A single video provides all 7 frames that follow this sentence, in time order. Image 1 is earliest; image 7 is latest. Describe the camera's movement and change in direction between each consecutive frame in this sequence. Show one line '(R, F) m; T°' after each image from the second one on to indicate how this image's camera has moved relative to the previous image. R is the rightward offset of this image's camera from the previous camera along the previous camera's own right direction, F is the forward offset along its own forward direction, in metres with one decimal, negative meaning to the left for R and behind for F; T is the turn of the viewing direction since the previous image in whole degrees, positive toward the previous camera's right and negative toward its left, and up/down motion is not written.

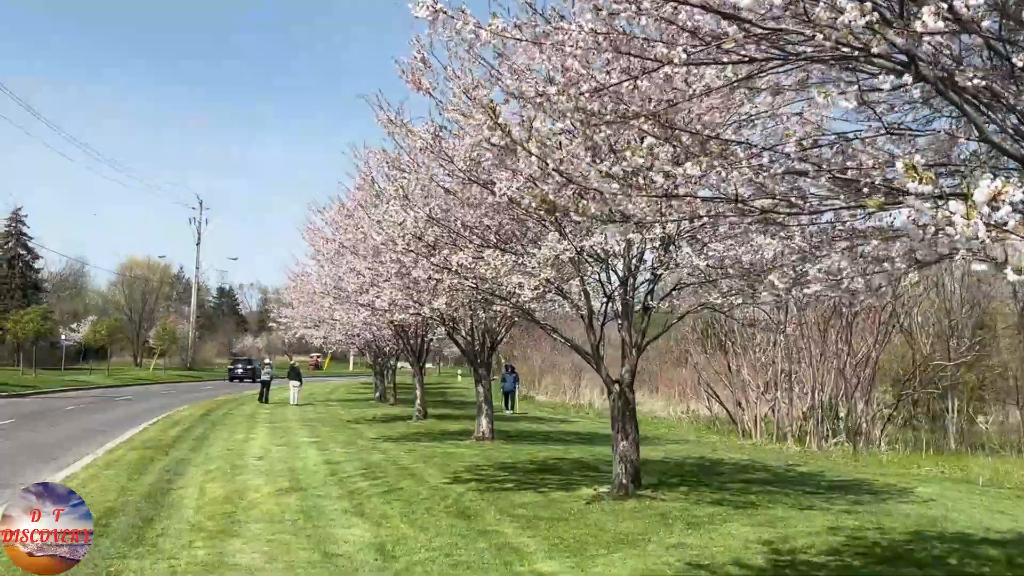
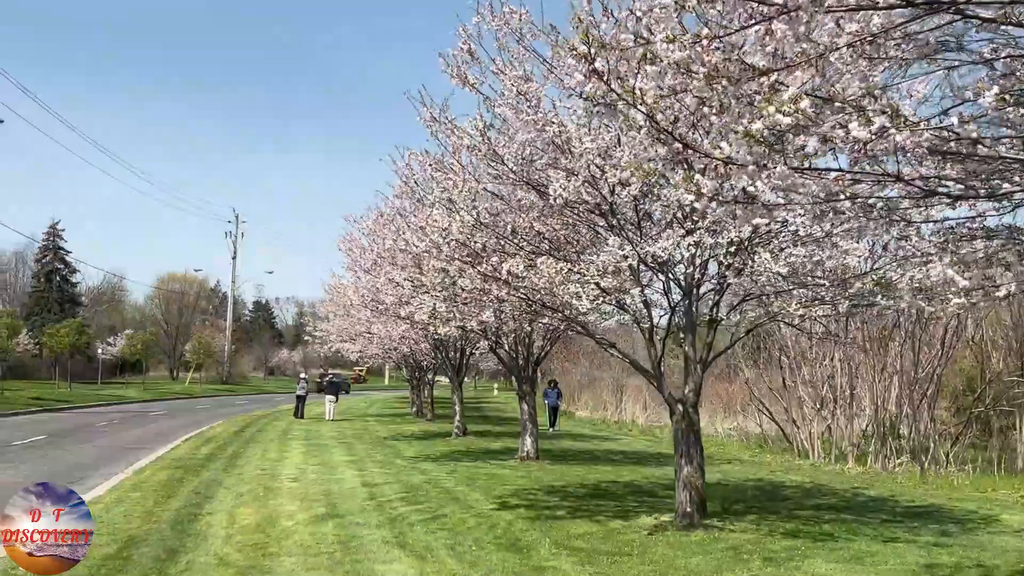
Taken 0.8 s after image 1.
(-0.2, +0.8) m; -2°
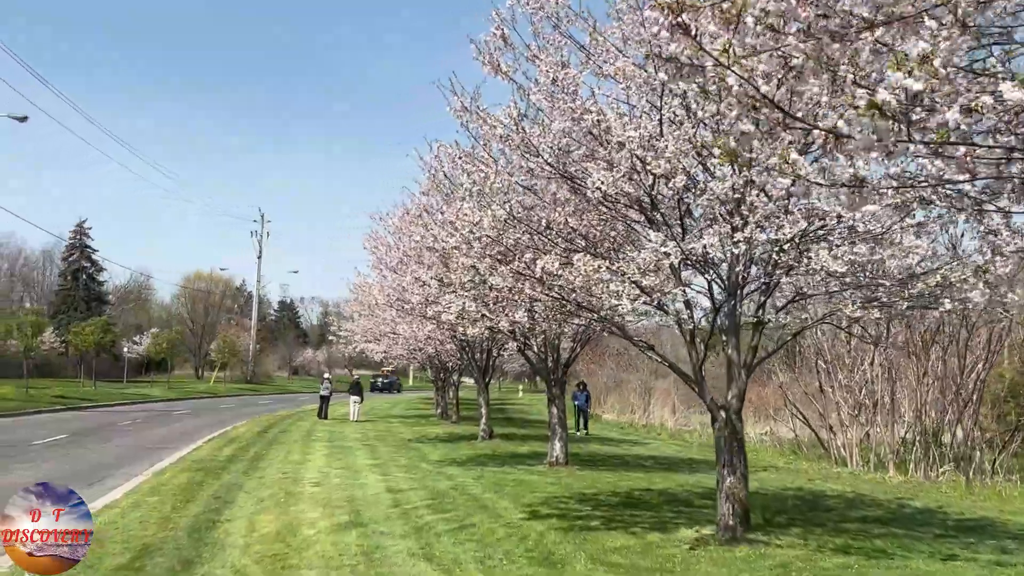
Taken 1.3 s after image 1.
(-0.1, +0.5) m; -1°
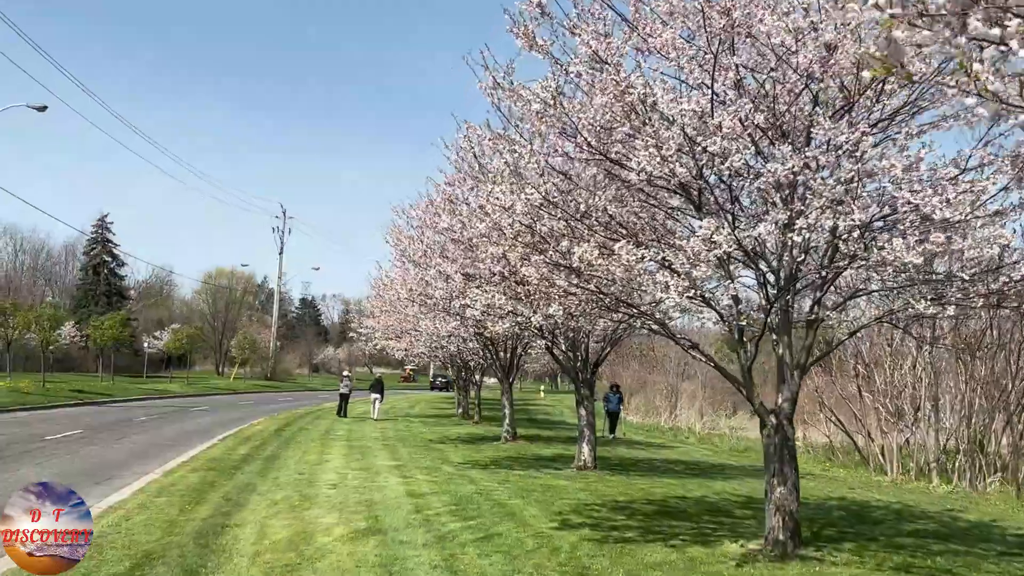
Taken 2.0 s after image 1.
(-0.1, +0.7) m; -1°
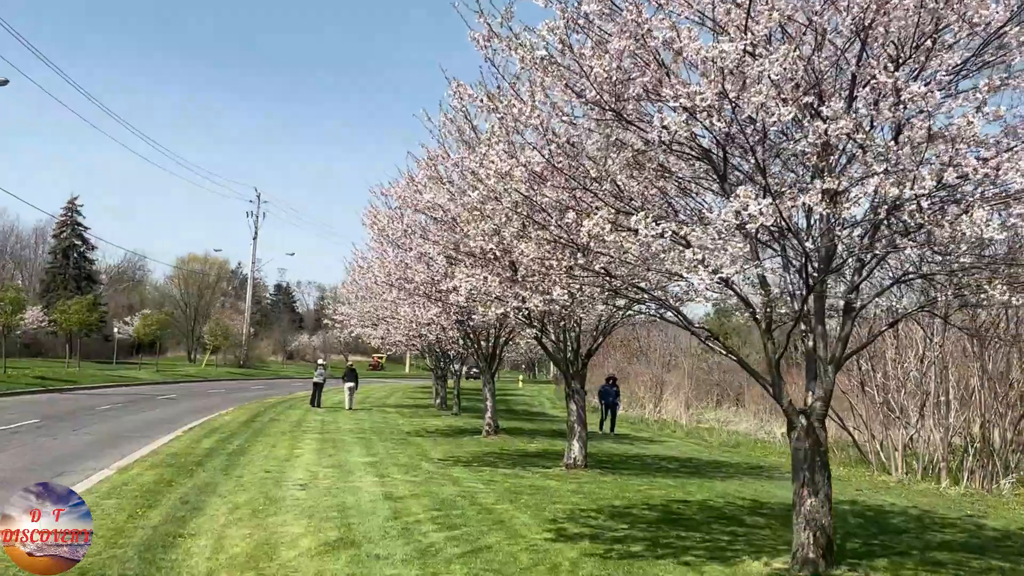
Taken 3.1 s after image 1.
(-0.1, +1.1) m; +1°
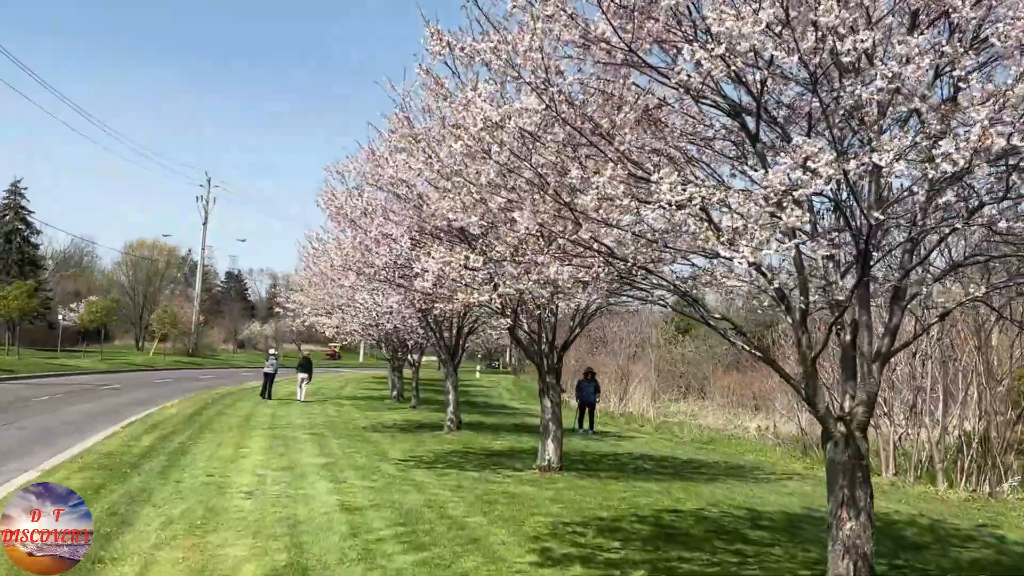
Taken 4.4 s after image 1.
(-0.2, +1.2) m; +2°
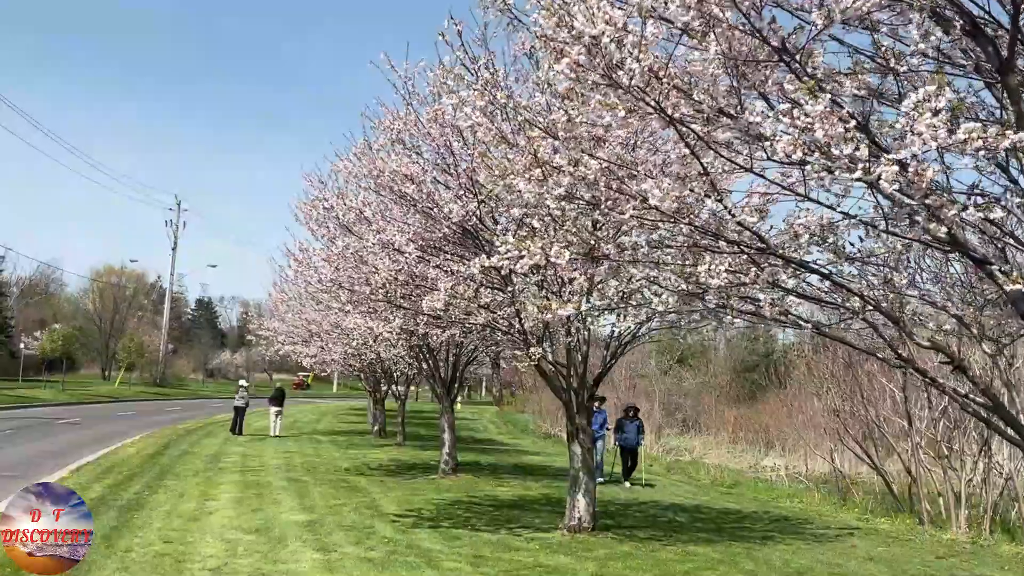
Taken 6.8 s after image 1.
(-0.5, +2.1) m; +1°
